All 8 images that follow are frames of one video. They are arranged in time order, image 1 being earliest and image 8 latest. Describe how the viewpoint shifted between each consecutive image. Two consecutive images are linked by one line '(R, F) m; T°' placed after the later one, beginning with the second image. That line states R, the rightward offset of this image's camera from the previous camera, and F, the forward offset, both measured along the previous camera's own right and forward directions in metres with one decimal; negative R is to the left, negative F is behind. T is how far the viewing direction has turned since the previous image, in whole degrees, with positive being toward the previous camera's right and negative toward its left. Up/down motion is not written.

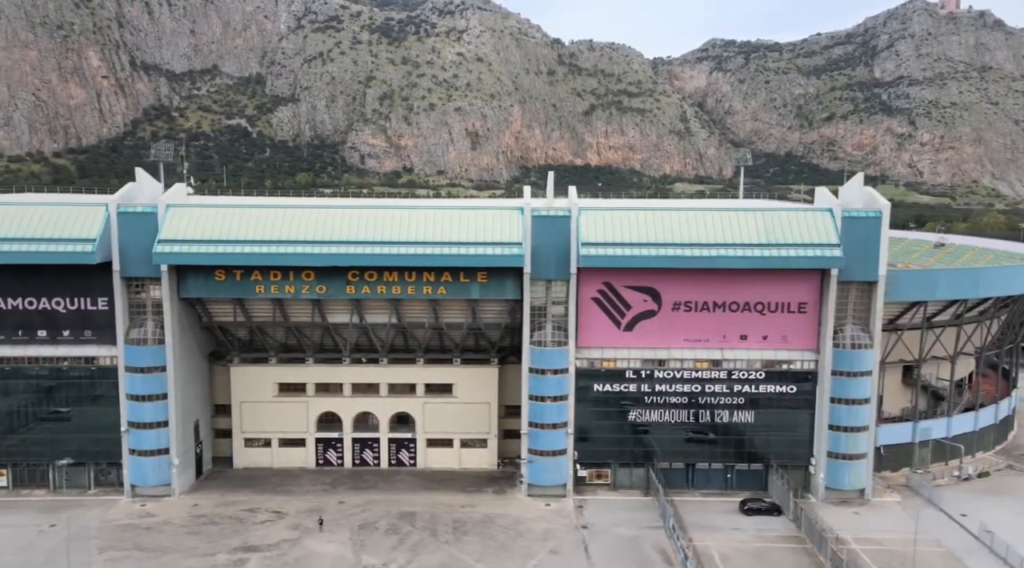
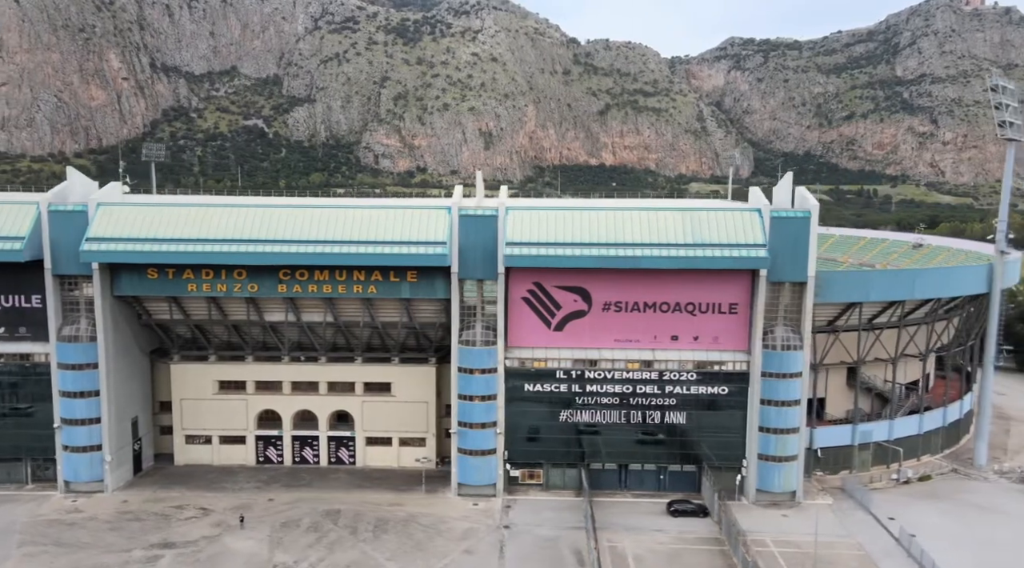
(+5.1, 0.0) m; -2°
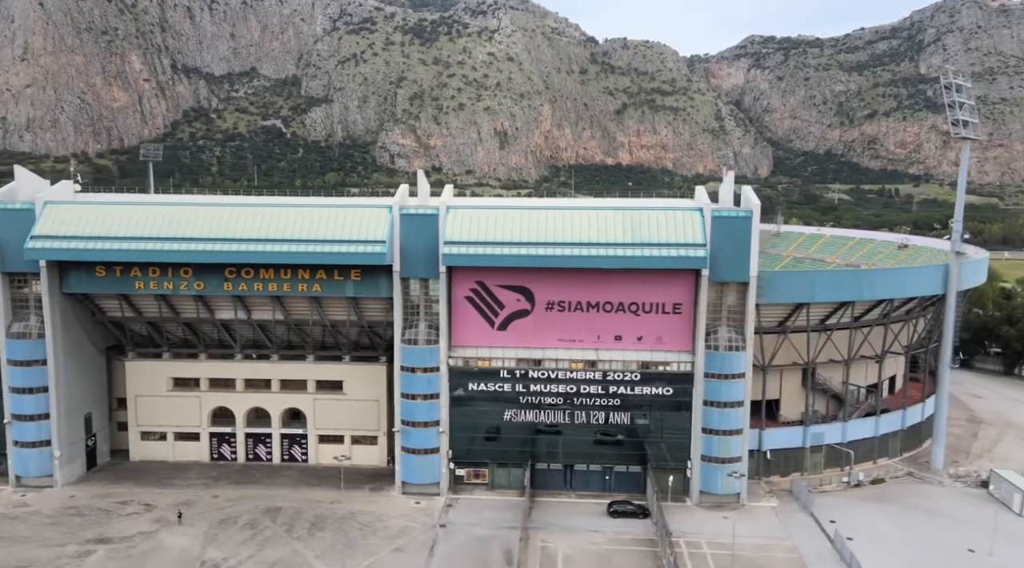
(+4.4, +0.1) m; -2°
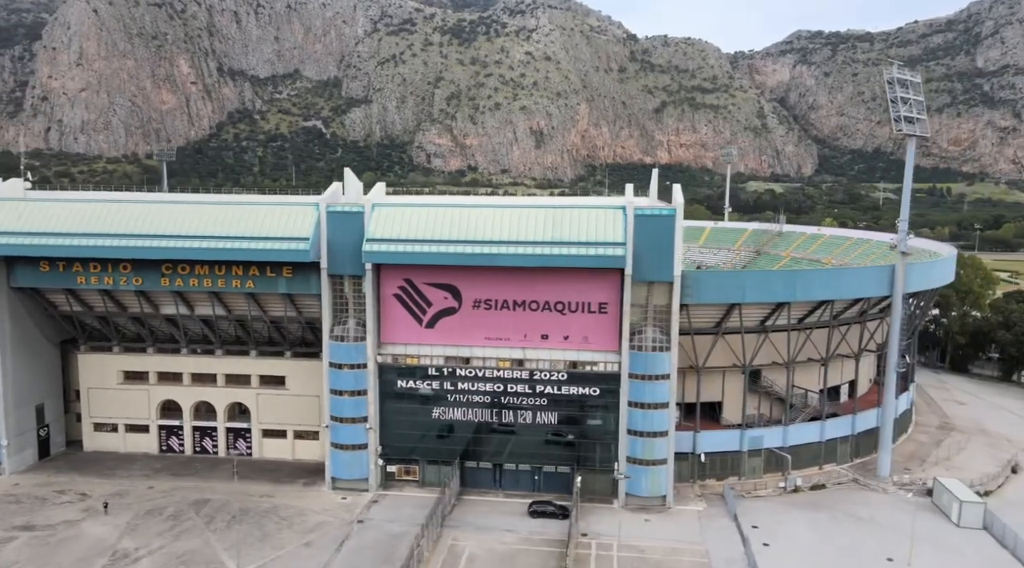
(+6.6, +0.3) m; -4°
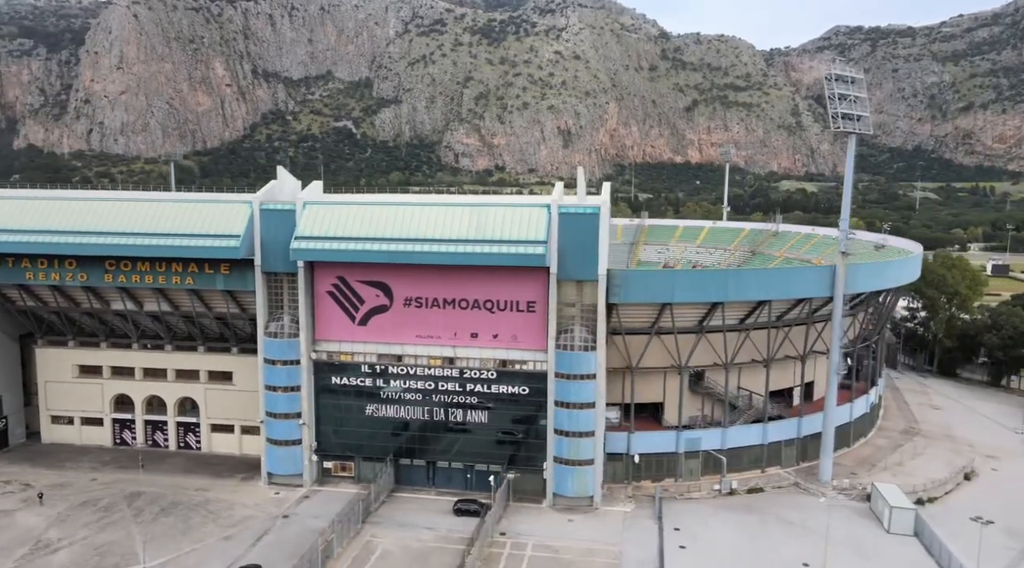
(+5.9, +0.2) m; -3°
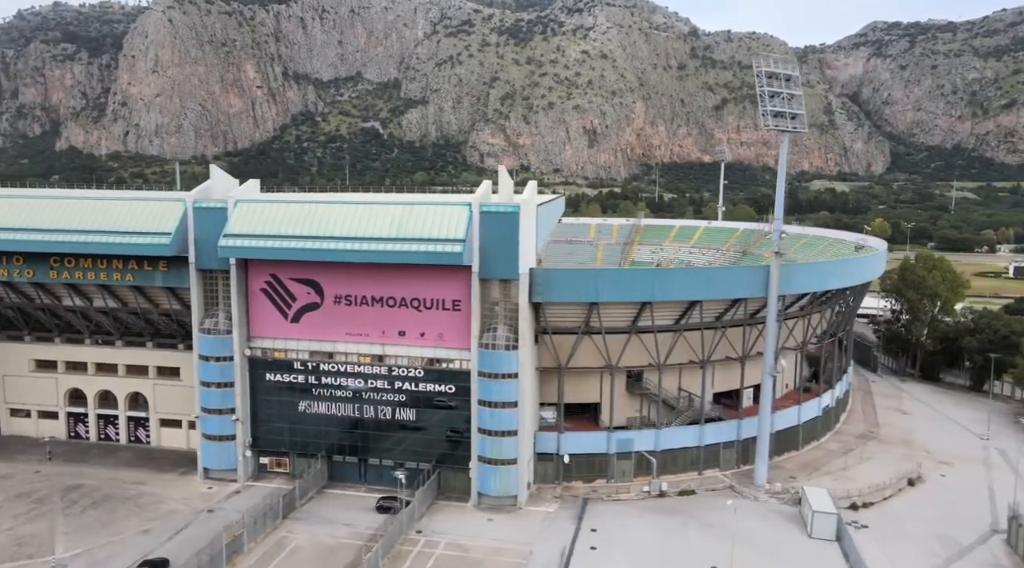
(+5.8, +0.3) m; -3°
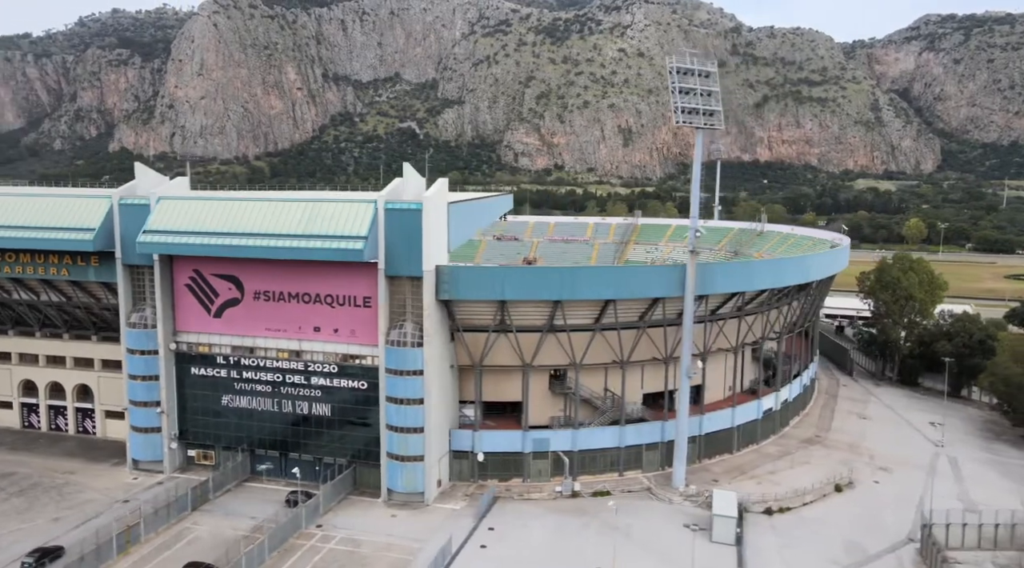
(+7.2, +0.4) m; -4°
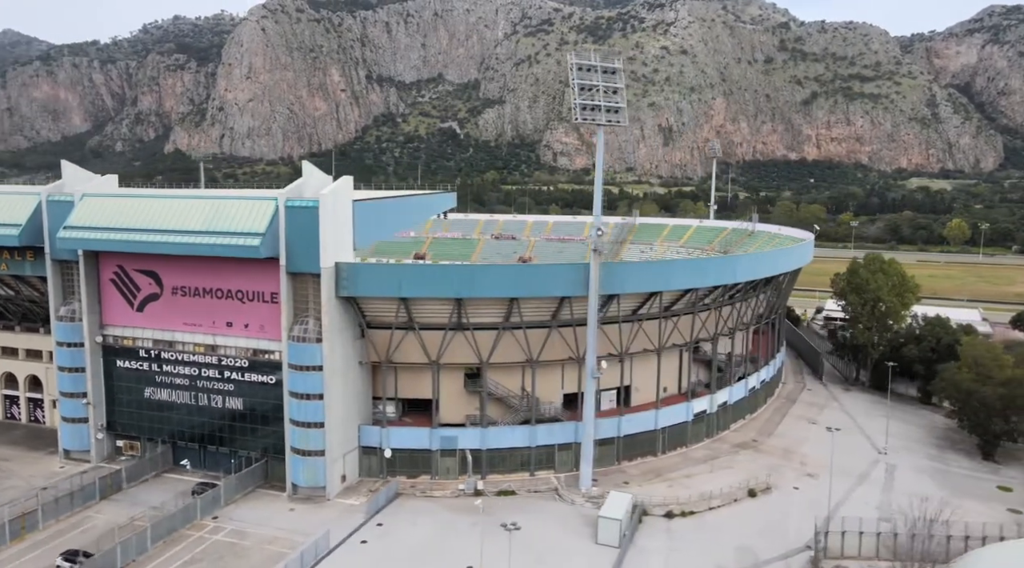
(+7.9, +0.6) m; -4°
